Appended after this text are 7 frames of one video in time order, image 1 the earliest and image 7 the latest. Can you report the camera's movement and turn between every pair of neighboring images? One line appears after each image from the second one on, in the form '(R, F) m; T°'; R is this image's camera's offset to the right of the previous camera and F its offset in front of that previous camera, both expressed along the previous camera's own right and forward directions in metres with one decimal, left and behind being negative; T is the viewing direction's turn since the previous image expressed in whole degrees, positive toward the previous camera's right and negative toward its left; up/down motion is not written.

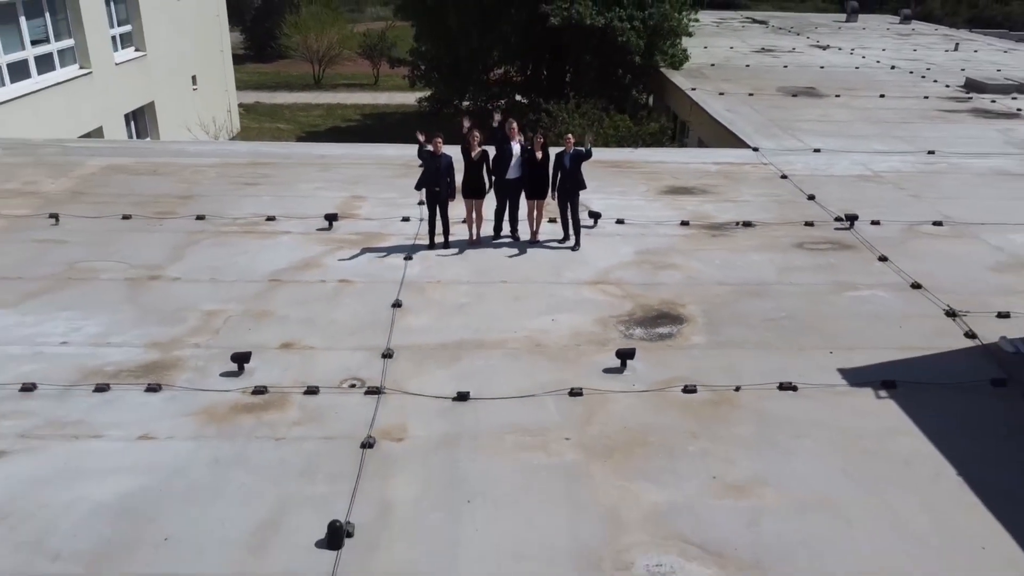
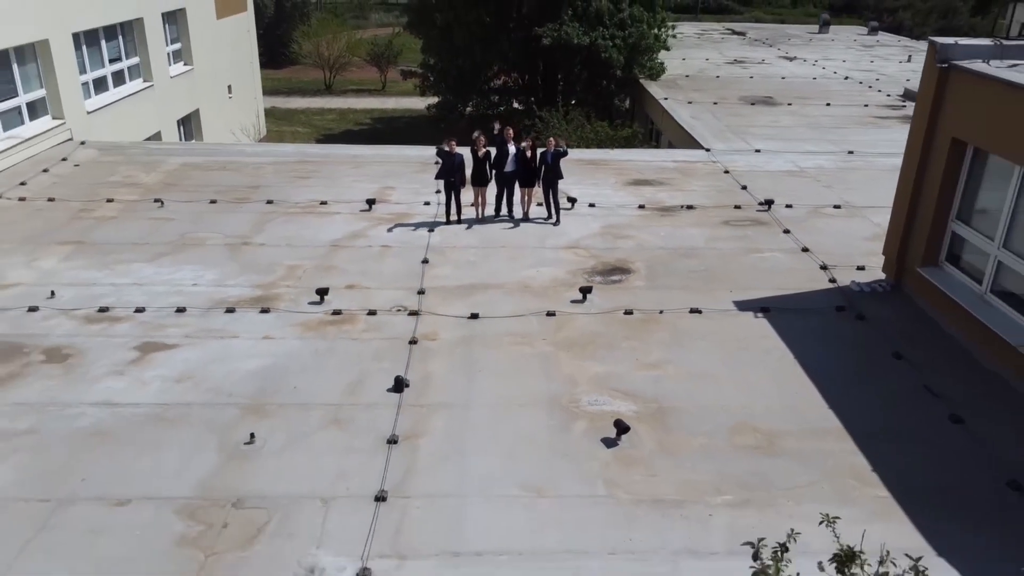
(0.0, -2.8) m; 0°
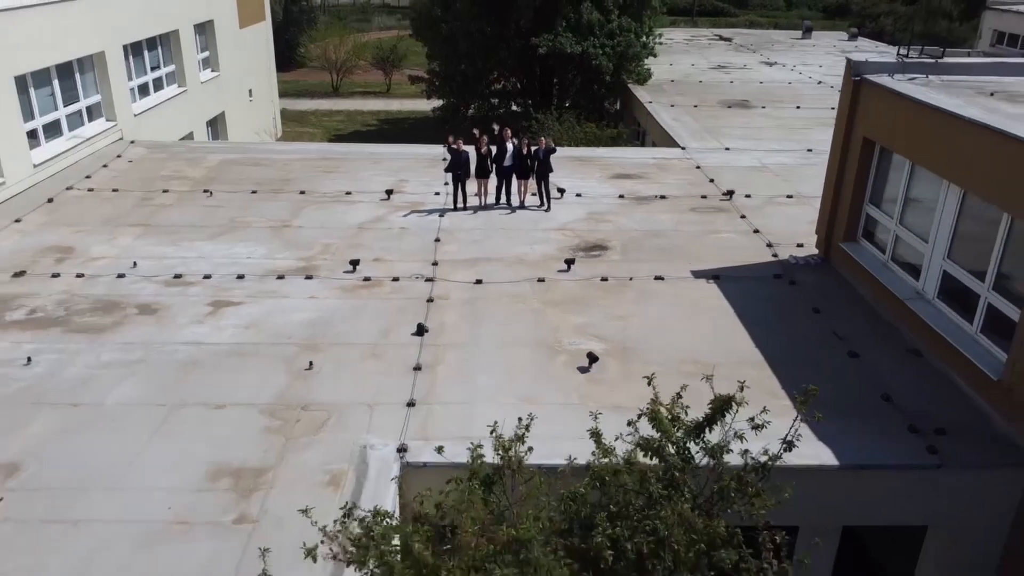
(0.0, -2.0) m; 0°
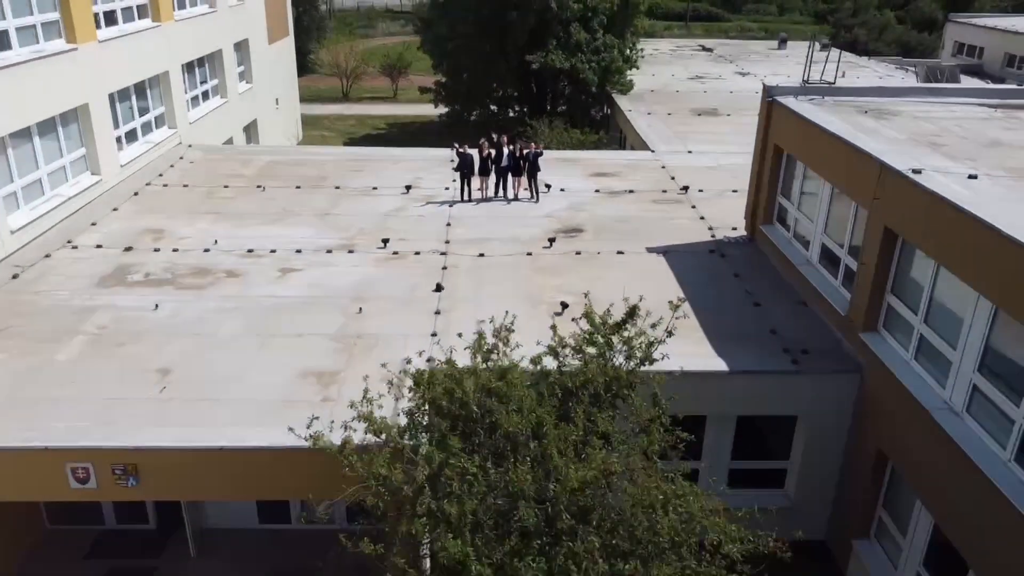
(+0.1, -3.2) m; 0°
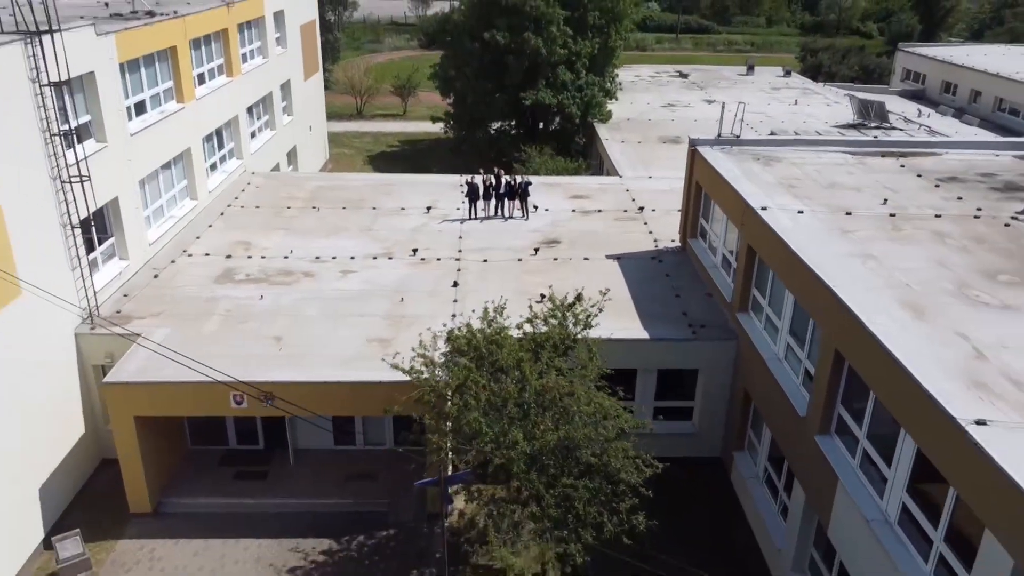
(+0.1, -5.2) m; 0°
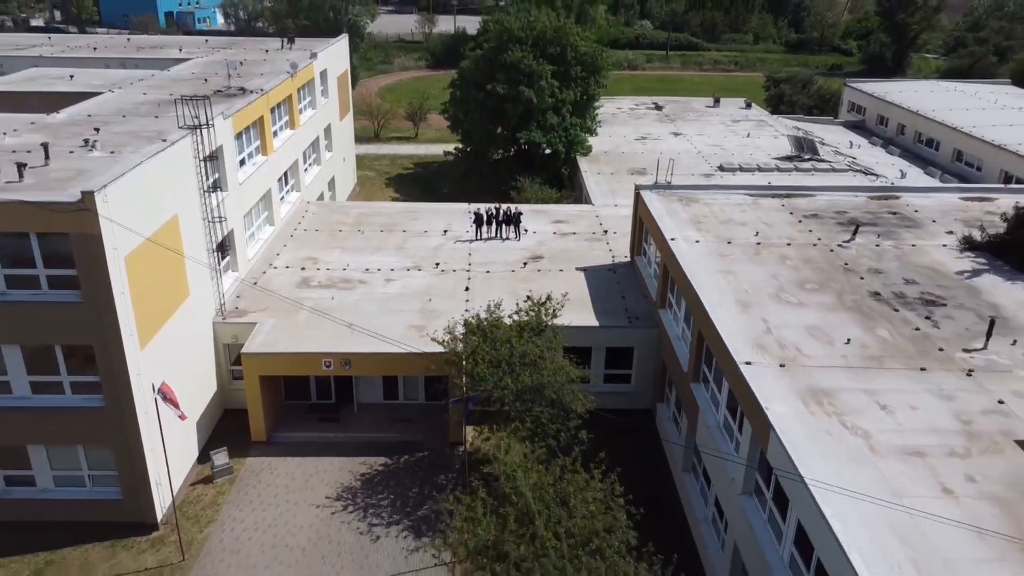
(+0.2, -7.3) m; 0°
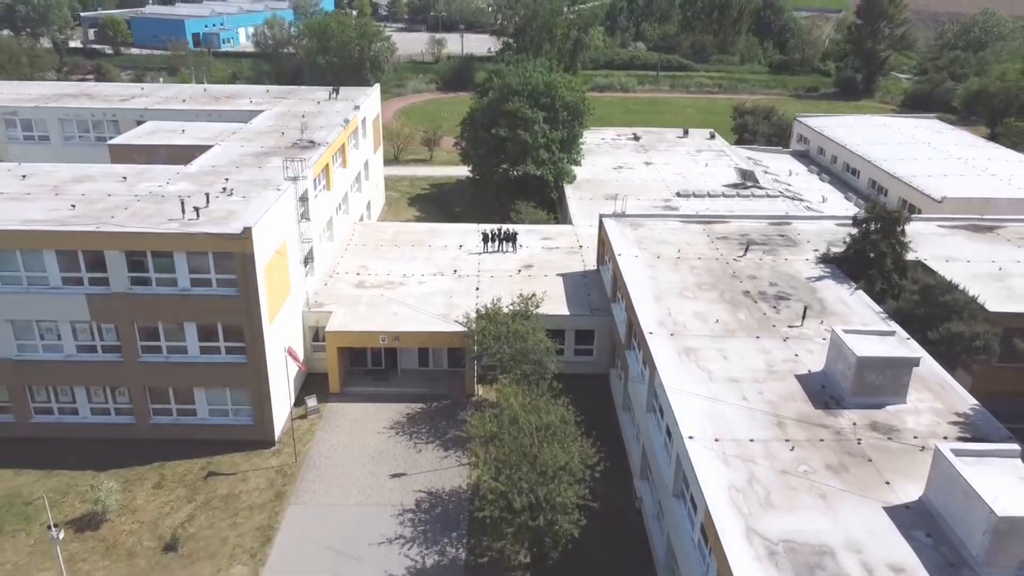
(+0.3, -9.9) m; 0°
